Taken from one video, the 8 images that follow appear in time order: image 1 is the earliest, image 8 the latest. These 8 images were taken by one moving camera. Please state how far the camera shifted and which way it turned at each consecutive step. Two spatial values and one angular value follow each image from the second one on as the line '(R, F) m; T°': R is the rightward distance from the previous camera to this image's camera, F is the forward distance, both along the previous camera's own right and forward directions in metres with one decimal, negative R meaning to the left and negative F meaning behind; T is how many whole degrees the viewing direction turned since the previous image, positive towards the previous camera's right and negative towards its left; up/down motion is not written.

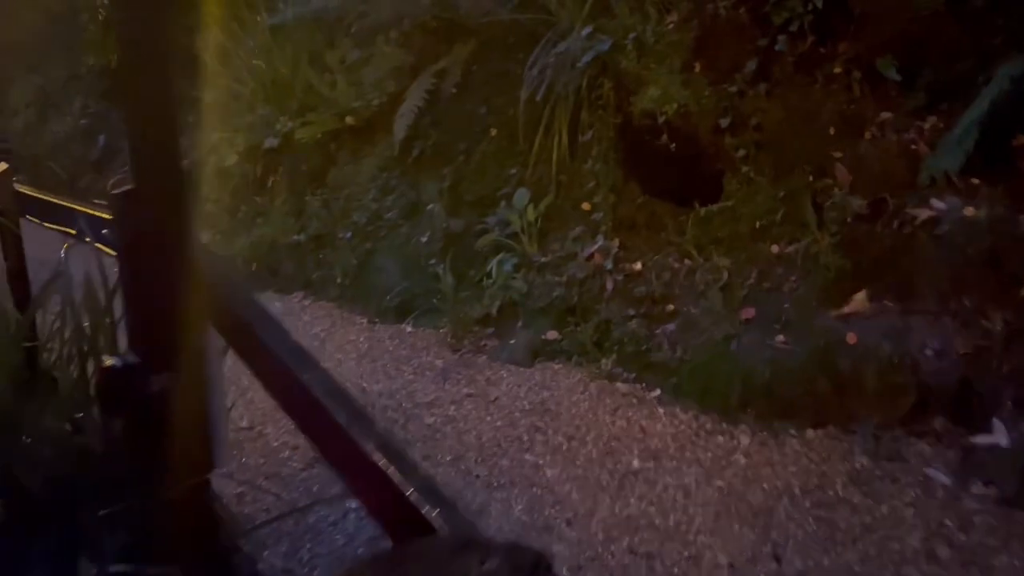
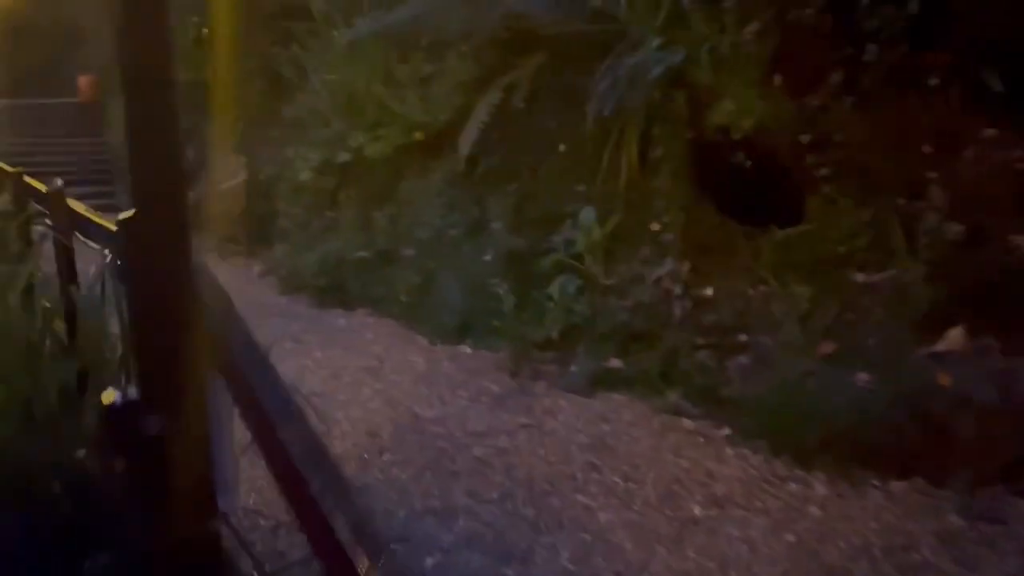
(+0.1, +0.1) m; -6°
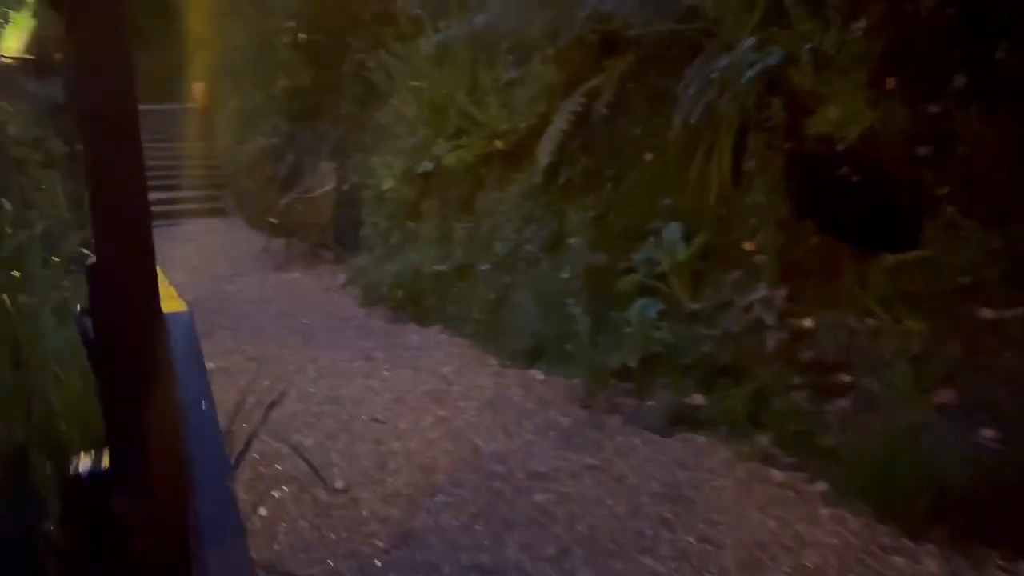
(+0.1, +0.2) m; -7°
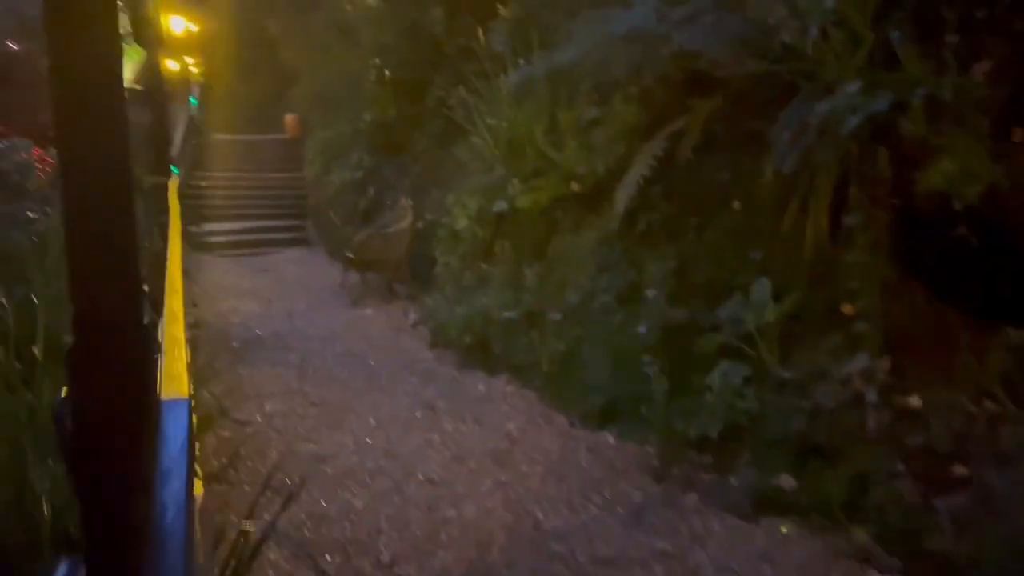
(0.0, +0.2) m; -6°
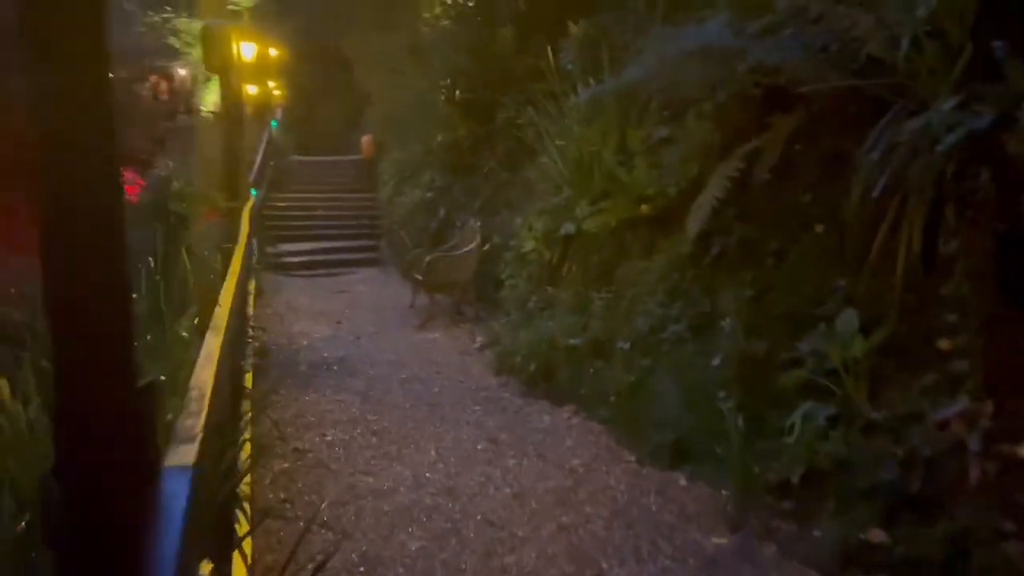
(0.0, +0.1) m; -5°
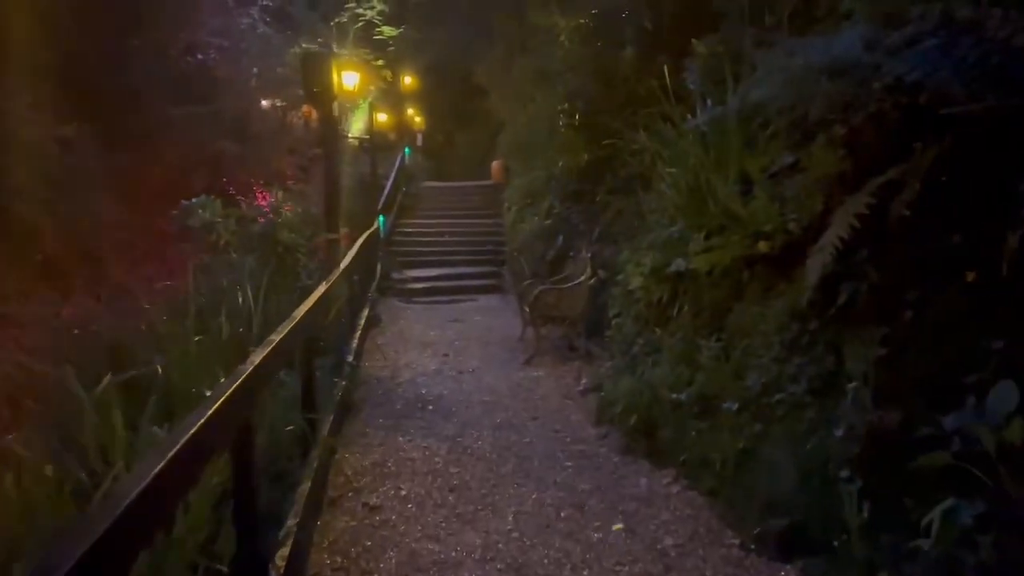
(+0.2, +0.3) m; -9°
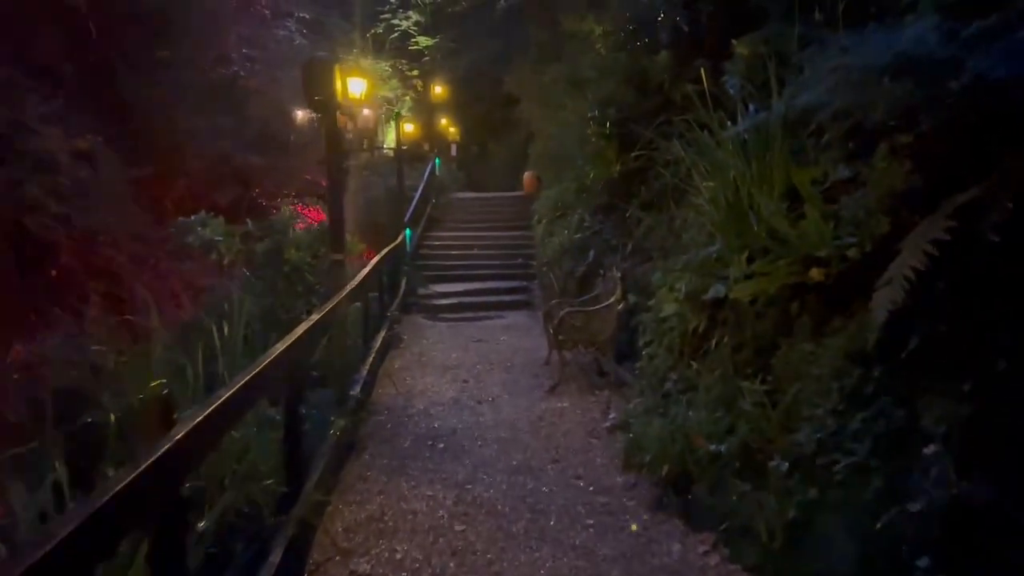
(+0.1, +0.4) m; -3°
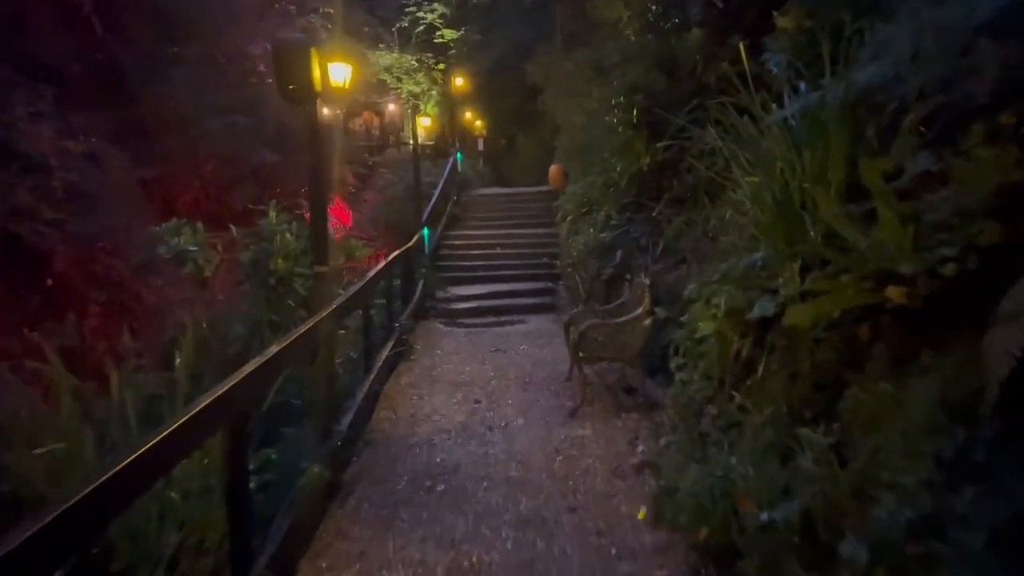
(+0.1, +0.6) m; -2°
